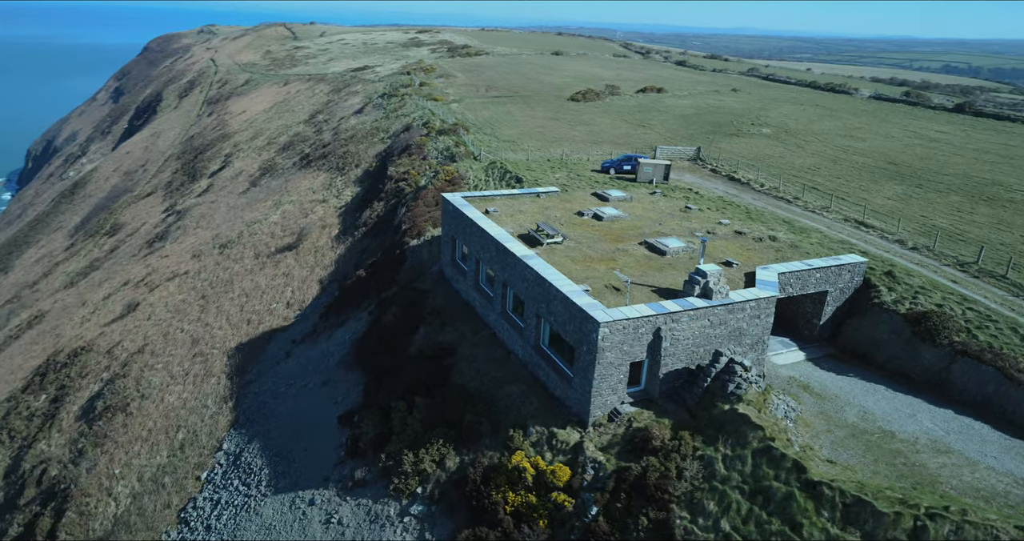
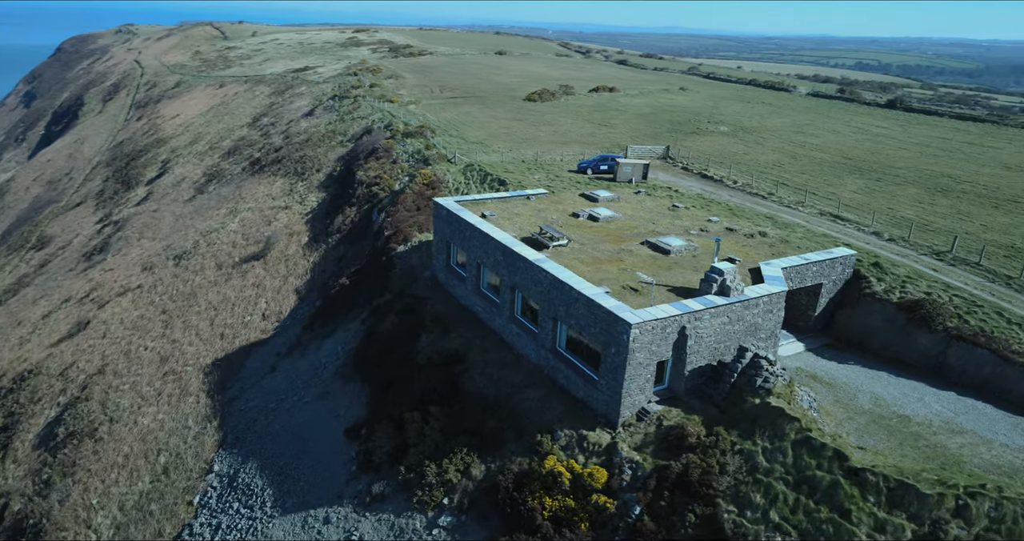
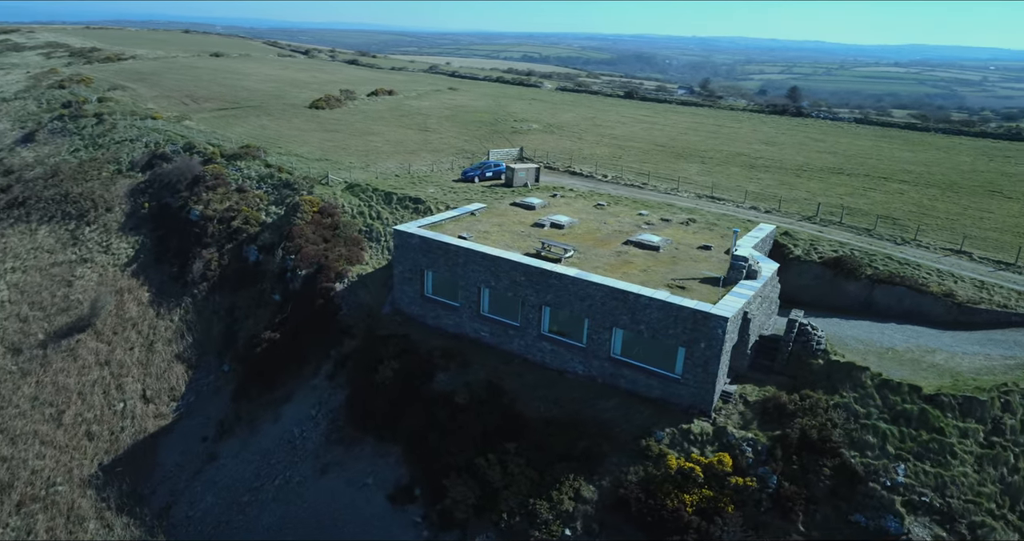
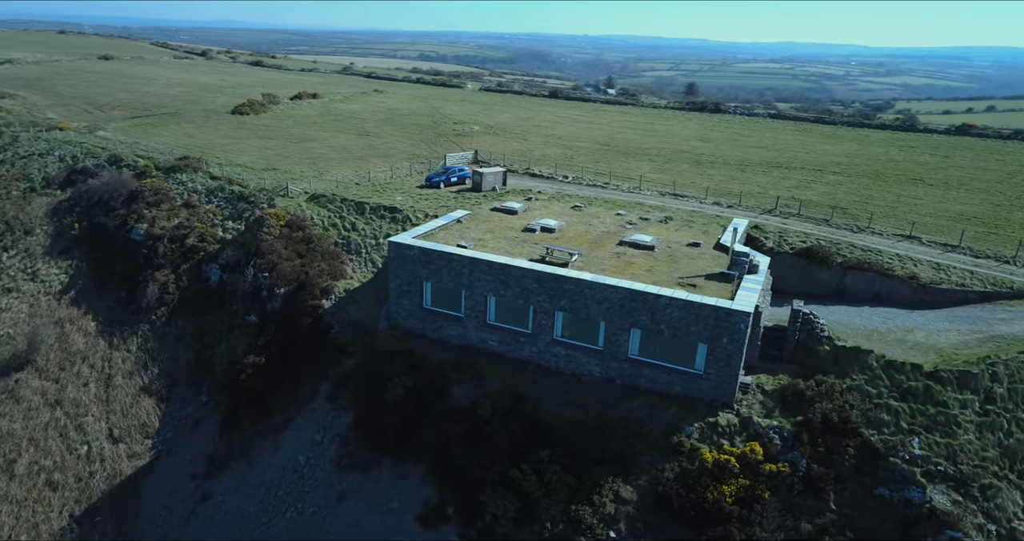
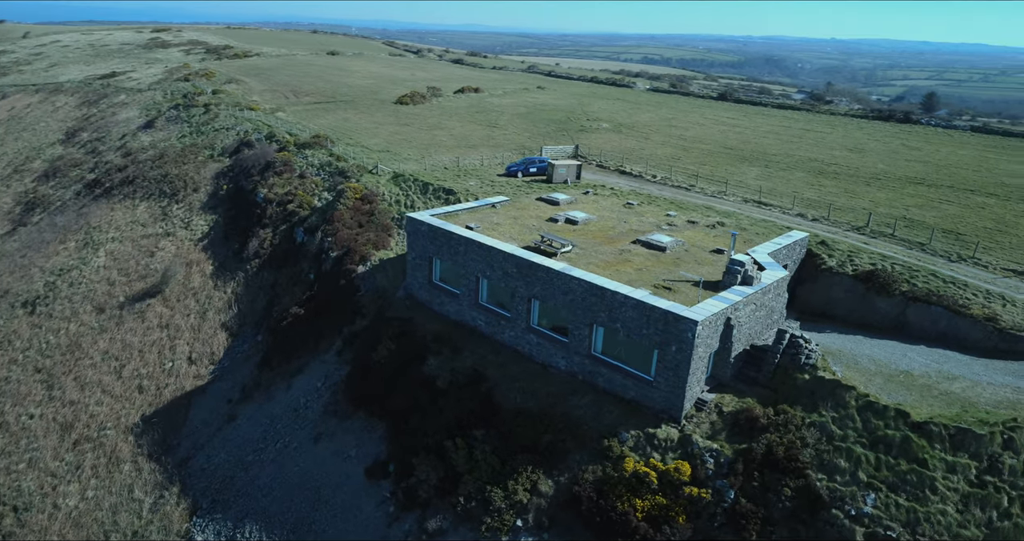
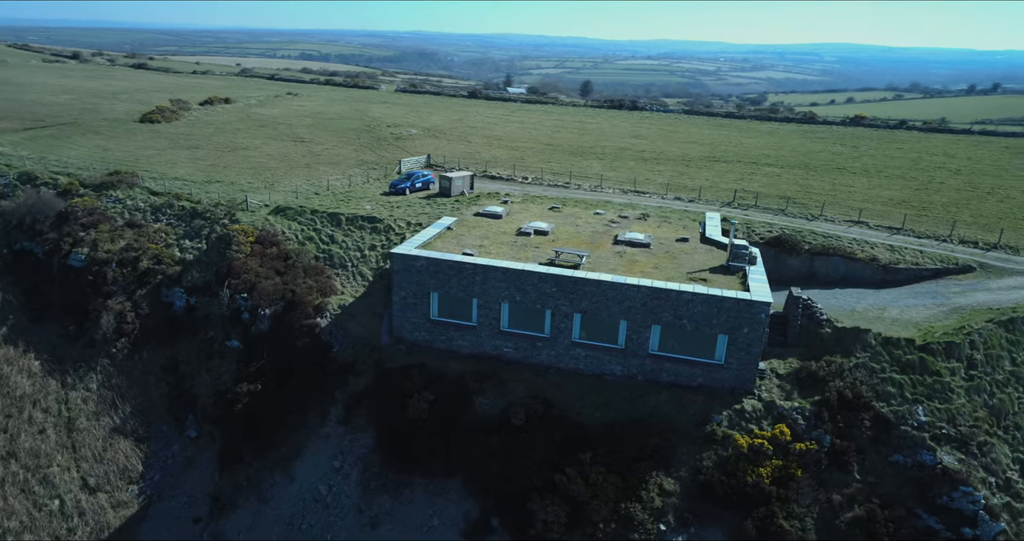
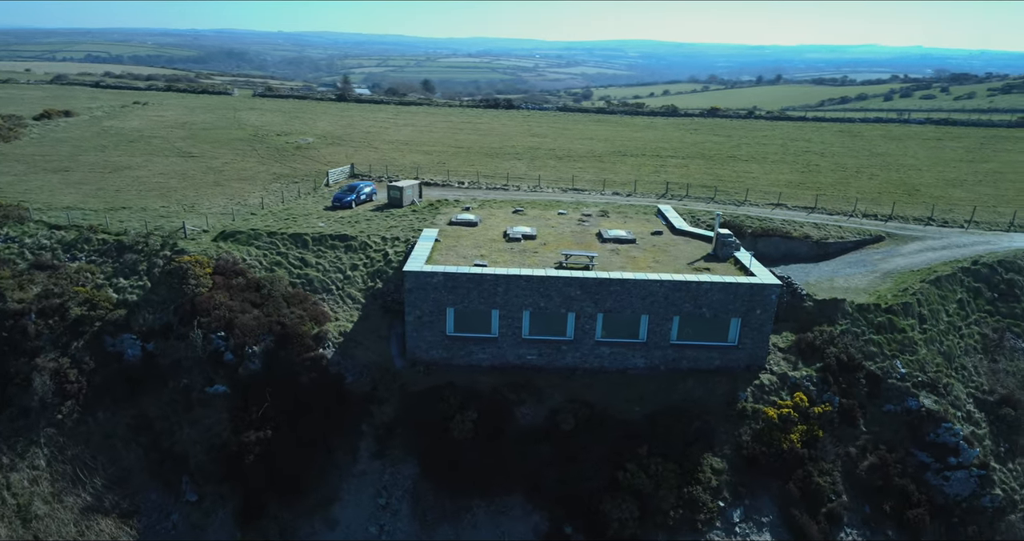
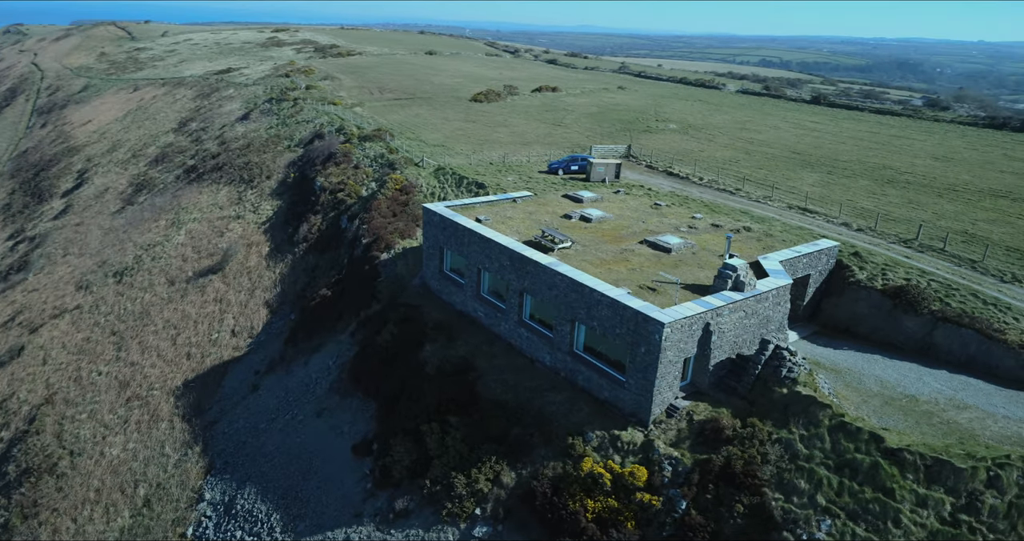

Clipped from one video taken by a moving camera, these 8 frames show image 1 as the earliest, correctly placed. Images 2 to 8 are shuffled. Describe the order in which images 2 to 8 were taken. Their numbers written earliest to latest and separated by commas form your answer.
2, 8, 5, 3, 4, 6, 7
